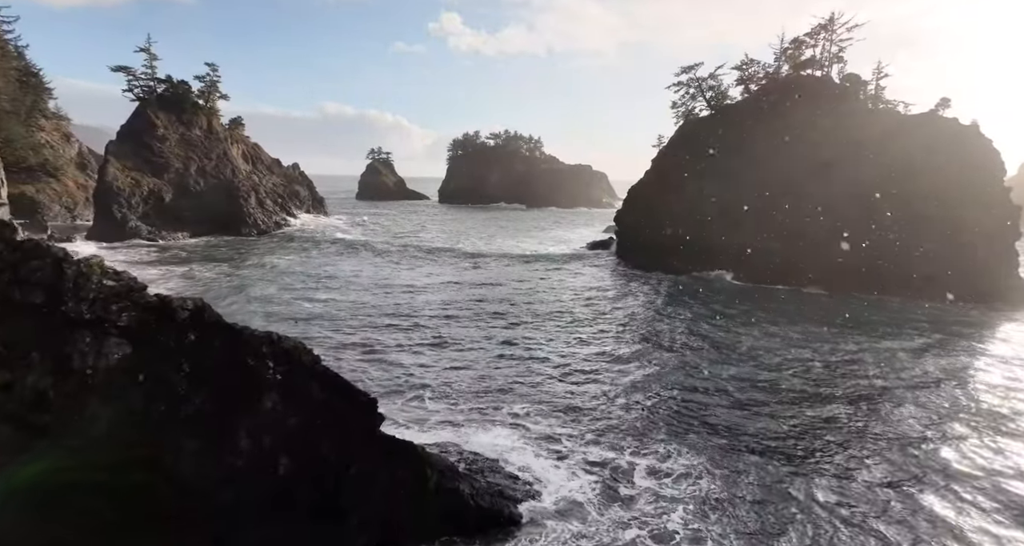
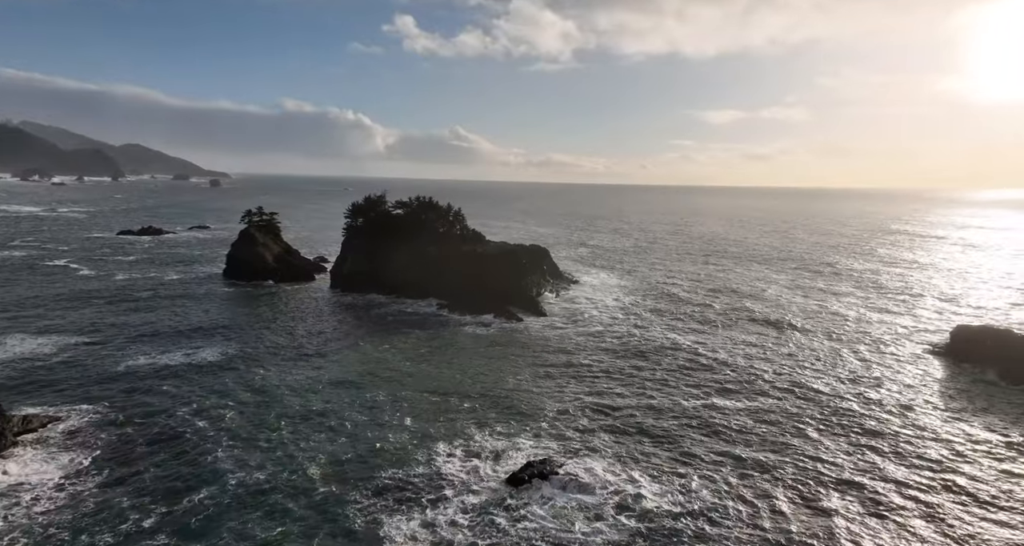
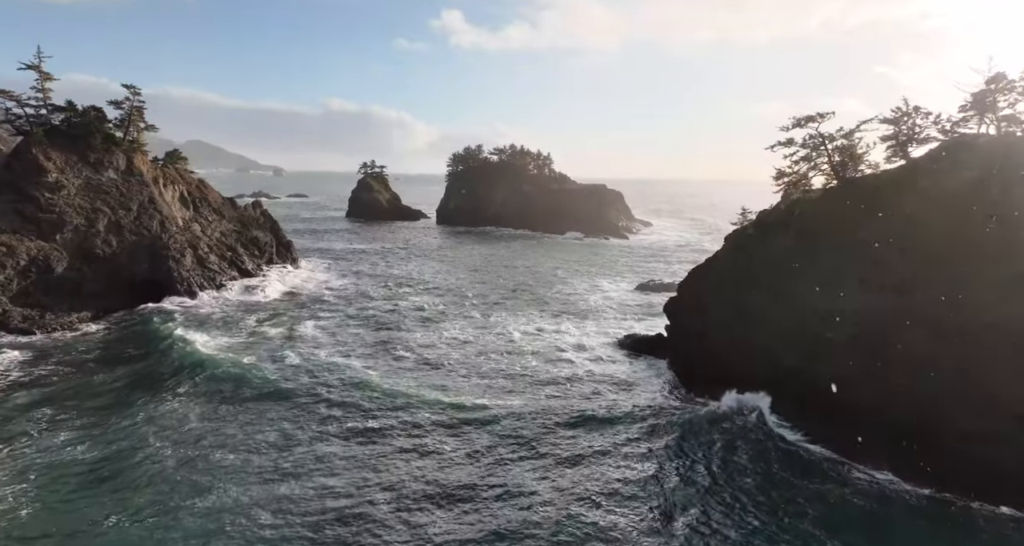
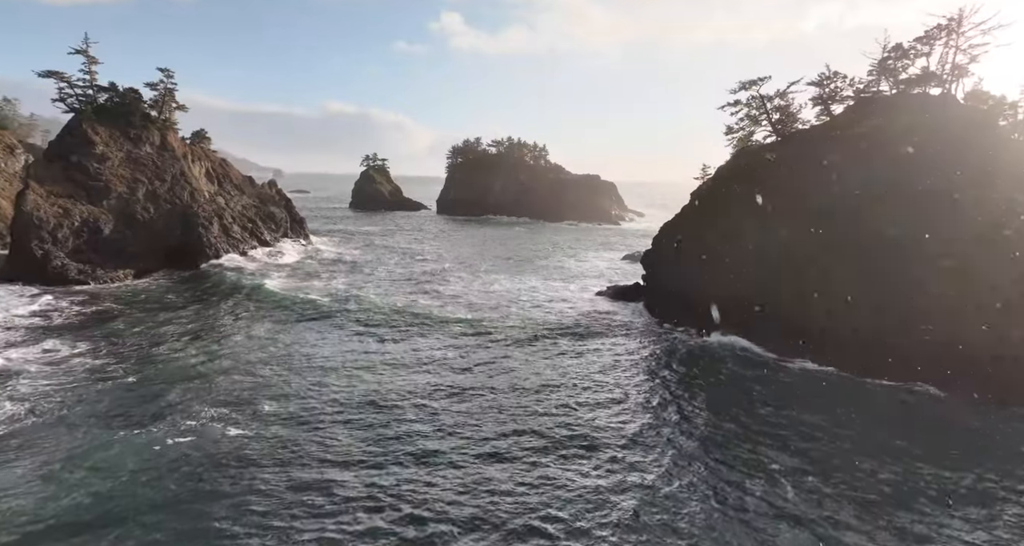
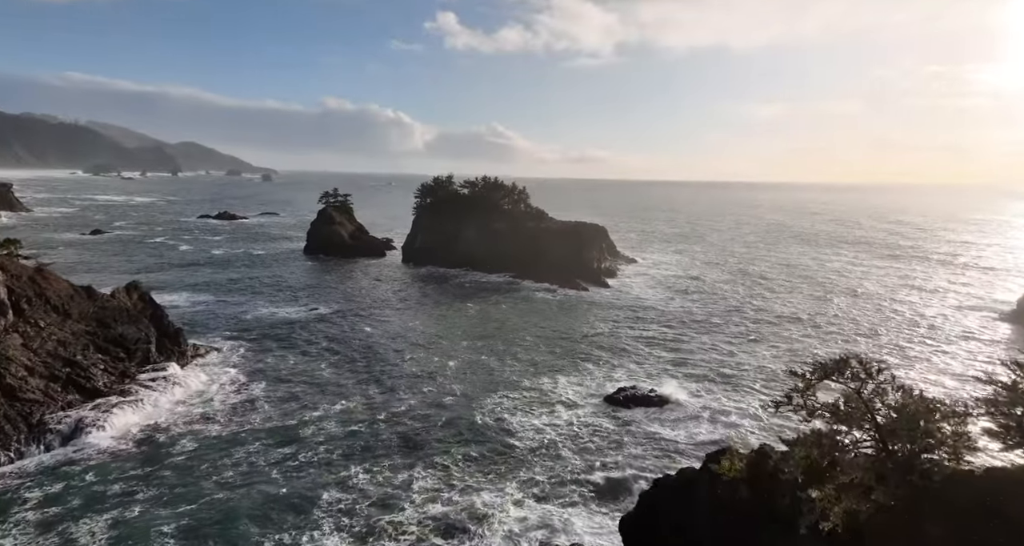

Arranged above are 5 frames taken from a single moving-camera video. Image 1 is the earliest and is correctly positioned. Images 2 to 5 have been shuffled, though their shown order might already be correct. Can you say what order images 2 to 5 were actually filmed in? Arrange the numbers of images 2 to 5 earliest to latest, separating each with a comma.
4, 3, 5, 2
